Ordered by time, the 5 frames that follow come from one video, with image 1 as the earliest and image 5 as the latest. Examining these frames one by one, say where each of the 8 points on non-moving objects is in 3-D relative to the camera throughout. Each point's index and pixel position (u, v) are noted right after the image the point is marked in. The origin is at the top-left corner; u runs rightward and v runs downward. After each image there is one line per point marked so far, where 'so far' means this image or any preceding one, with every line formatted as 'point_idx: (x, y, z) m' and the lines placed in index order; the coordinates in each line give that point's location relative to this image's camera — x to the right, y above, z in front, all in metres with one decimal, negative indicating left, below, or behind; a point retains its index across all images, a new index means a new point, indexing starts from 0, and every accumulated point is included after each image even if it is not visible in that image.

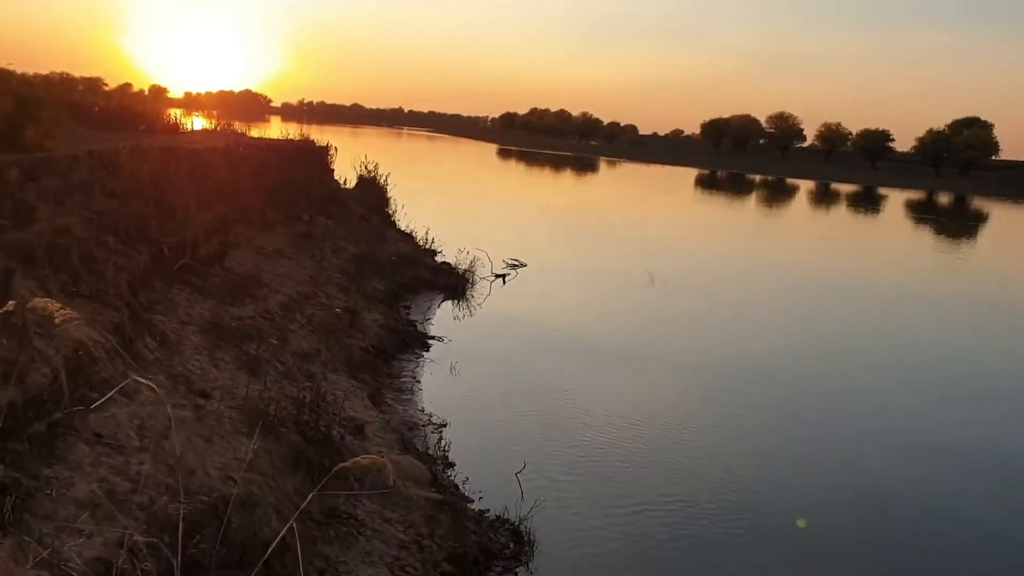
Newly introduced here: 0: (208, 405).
0: (-4.1, -1.6, +12.1) m
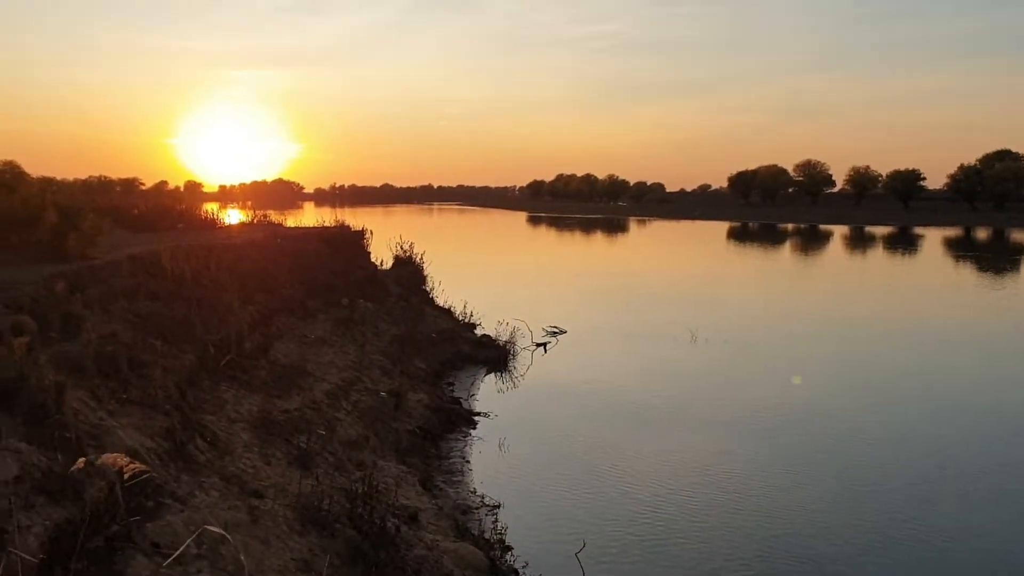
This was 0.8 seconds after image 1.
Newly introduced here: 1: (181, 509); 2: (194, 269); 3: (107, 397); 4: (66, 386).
0: (-3.3, -2.9, +11.9) m
1: (-4.1, -2.7, +11.0) m
2: (-5.6, +0.3, +15.9) m
3: (-5.7, -1.5, +12.5) m
4: (-6.0, -1.3, +12.0) m
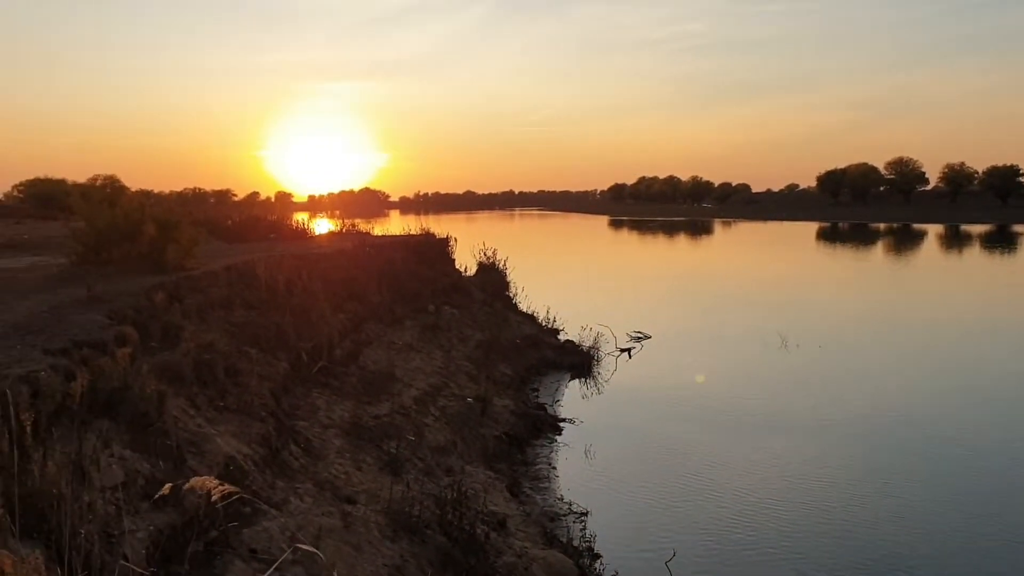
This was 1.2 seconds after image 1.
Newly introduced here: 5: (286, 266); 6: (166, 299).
0: (-2.1, -3.0, +12.1) m
1: (-3.0, -2.9, +11.3) m
2: (-4.1, +0.1, +16.3) m
3: (-4.4, -1.7, +12.9) m
4: (-4.8, -1.5, +12.4) m
5: (-4.2, +0.3, +16.7) m
6: (-5.6, -0.2, +14.4) m
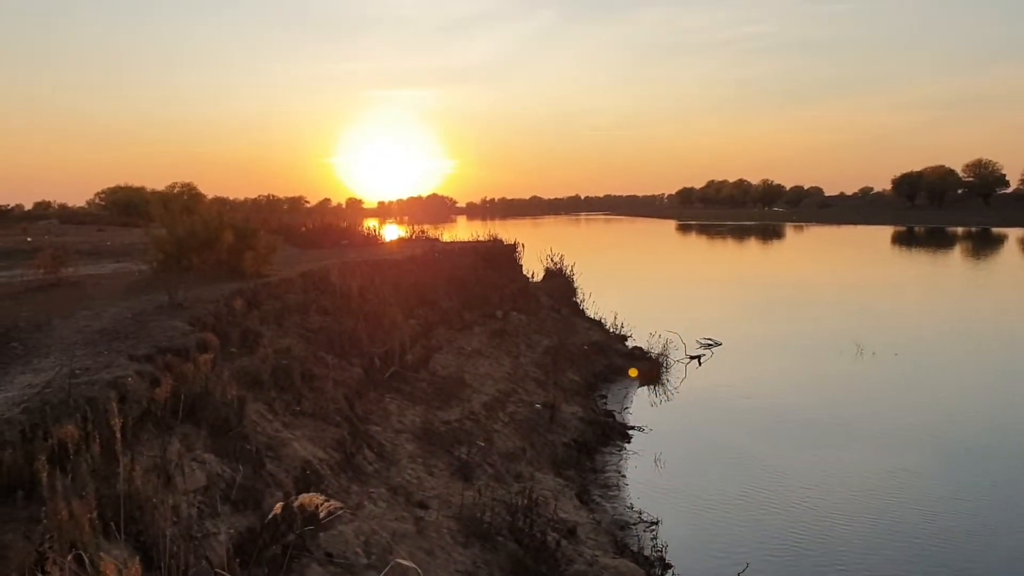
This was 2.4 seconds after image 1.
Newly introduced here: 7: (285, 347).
0: (-1.2, -3.1, +12.3) m
1: (-2.0, -3.0, +11.5) m
2: (-2.9, 0.0, +16.5) m
3: (-3.4, -1.8, +13.2) m
4: (-3.8, -1.6, +12.7) m
5: (-2.9, +0.2, +16.9) m
6: (-4.4, -0.3, +14.7) m
7: (-3.6, -1.0, +14.4) m
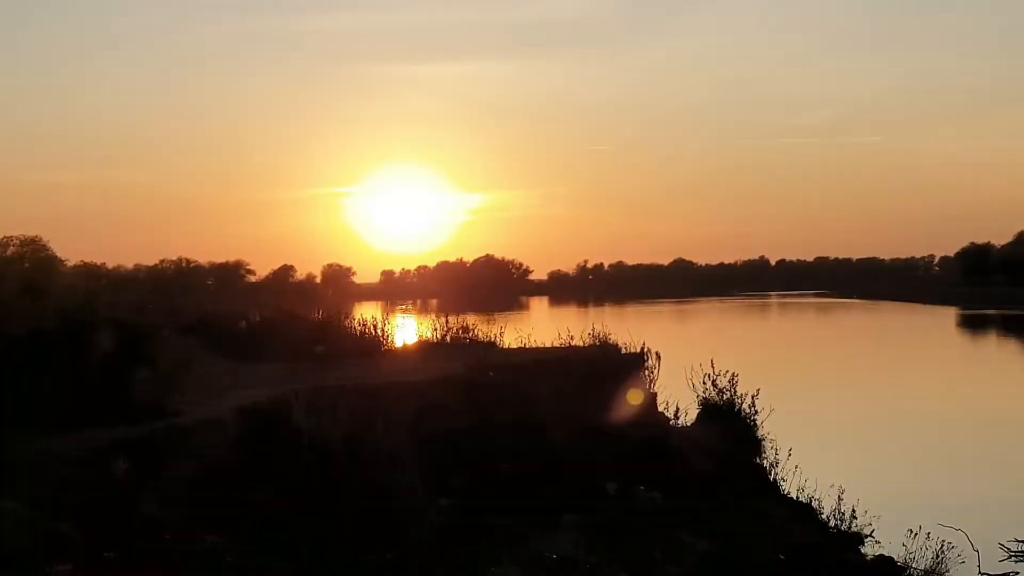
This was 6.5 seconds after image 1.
0: (-0.2, -4.5, +5.1) m
1: (-1.2, -4.4, +4.3) m
2: (-1.7, -1.3, +9.4) m
3: (-2.4, -3.1, +6.1) m
4: (-2.8, -2.9, +5.6) m
5: (-1.7, -1.1, +9.8) m
6: (-3.4, -1.6, +7.7) m
7: (-2.6, -2.3, +7.3) m
